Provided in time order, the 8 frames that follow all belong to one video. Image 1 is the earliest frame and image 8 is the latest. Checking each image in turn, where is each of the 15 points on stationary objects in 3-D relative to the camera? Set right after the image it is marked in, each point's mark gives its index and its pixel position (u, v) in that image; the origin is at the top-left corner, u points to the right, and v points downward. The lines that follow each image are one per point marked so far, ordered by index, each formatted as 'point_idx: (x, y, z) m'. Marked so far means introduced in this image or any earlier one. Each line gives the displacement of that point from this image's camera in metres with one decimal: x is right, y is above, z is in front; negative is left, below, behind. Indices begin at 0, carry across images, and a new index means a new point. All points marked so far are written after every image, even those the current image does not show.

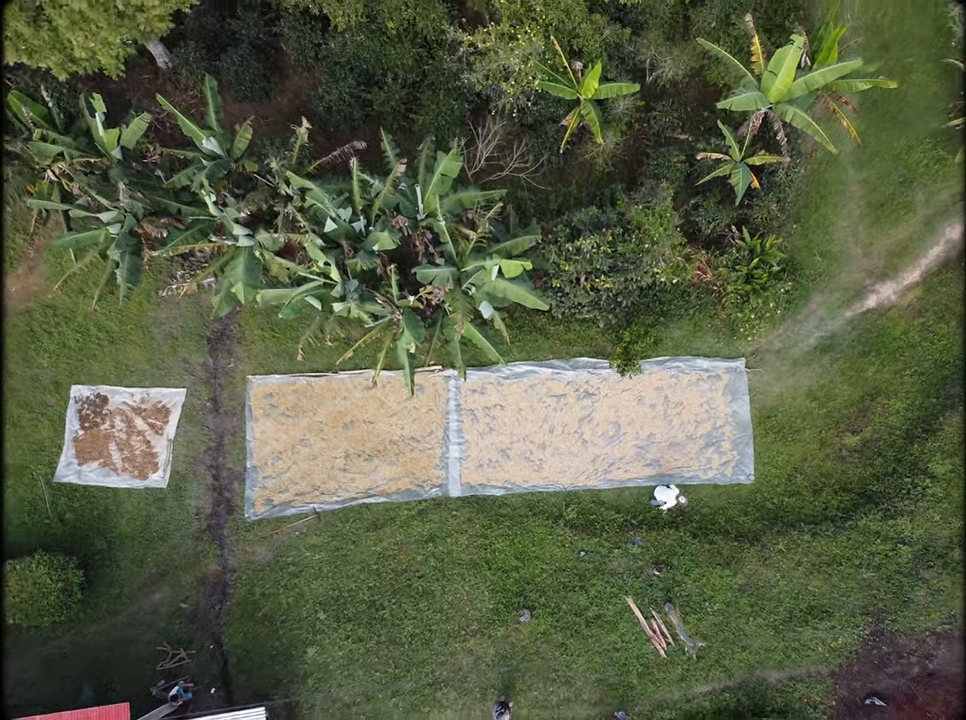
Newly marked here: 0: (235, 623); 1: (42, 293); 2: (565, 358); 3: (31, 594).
0: (-3.7, -3.9, +9.1) m
1: (-7.0, +1.1, +9.7) m
2: (+1.3, 0.0, +9.6) m
3: (-6.4, -3.3, +8.6) m
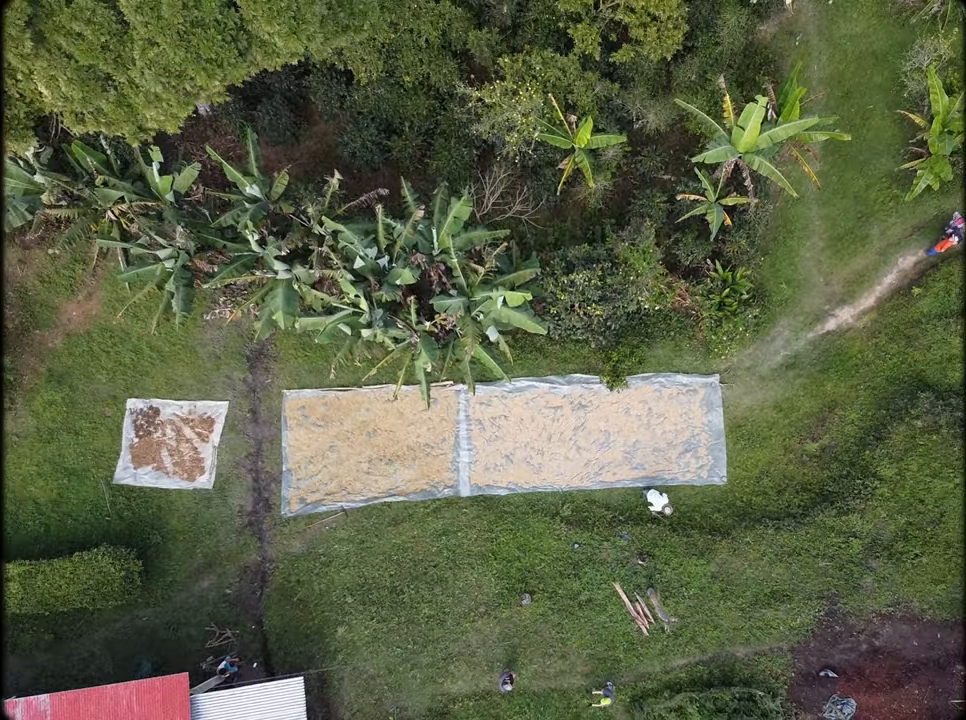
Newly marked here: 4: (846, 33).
0: (-3.6, -4.2, +10.4) m
1: (-6.9, +0.8, +11.0) m
2: (+1.4, -0.2, +10.9) m
3: (-6.3, -3.6, +9.9) m
4: (+7.1, +6.5, +11.7) m
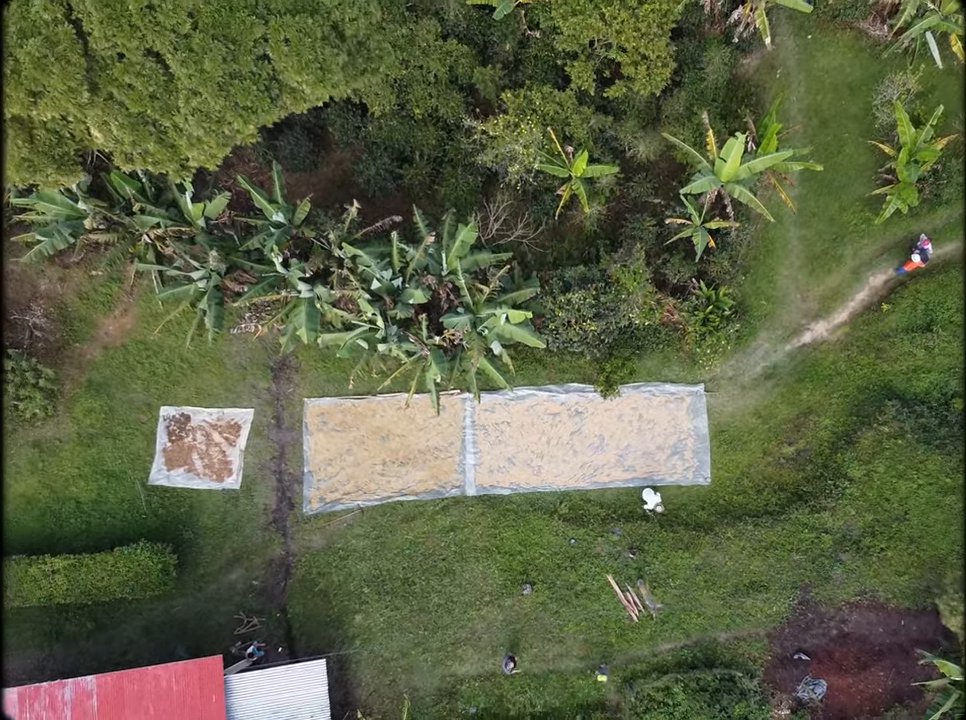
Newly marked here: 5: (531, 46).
0: (-3.5, -4.4, +11.4) m
1: (-6.8, +0.6, +11.9) m
2: (+1.5, -0.5, +11.9) m
3: (-6.2, -3.8, +10.9) m
4: (+7.2, +6.3, +12.7) m
5: (+0.9, +6.3, +12.0) m
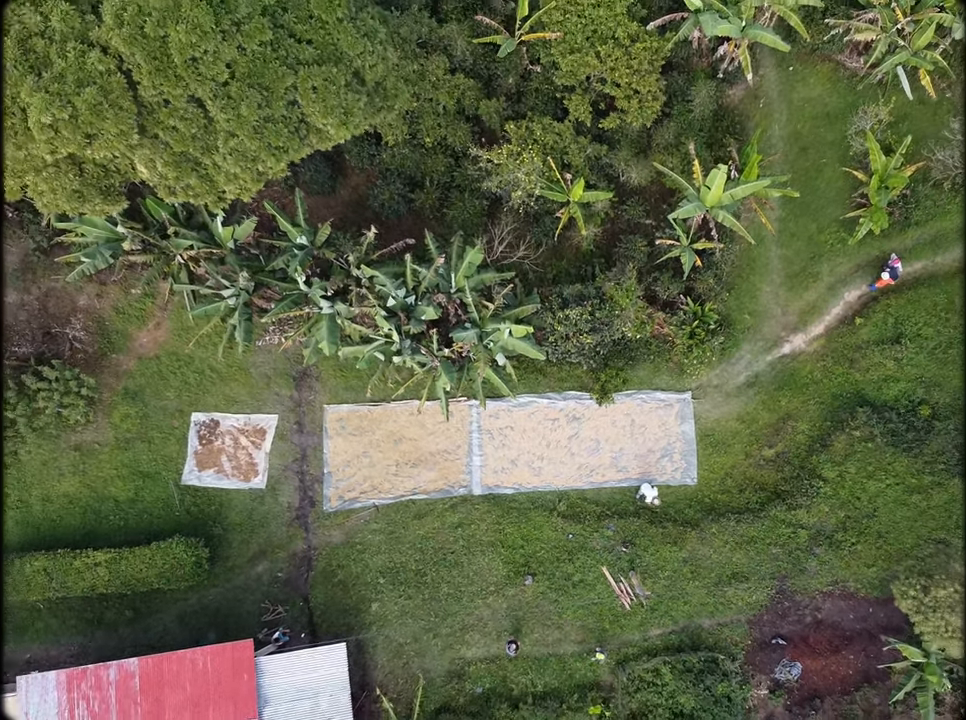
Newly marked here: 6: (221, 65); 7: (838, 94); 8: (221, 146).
0: (-3.4, -4.6, +12.4) m
1: (-6.7, +0.4, +12.9) m
2: (+1.6, -0.7, +12.9) m
3: (-6.1, -4.0, +11.9) m
4: (+7.3, +6.0, +13.7) m
5: (+1.1, +6.1, +13.1) m
6: (-4.1, +4.5, +9.3) m
7: (+8.1, +6.1, +13.6) m
8: (-4.2, +3.4, +9.7) m
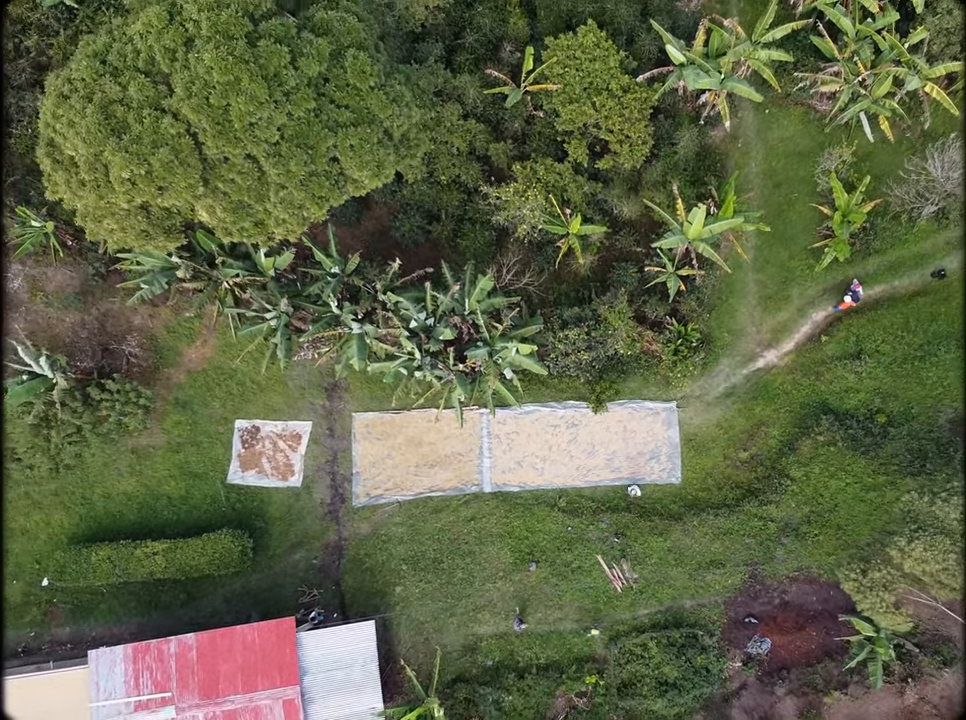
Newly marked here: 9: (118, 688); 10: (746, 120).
0: (-3.2, -5.0, +14.1) m
1: (-6.5, 0.0, +14.6) m
2: (+1.8, -1.0, +14.7) m
3: (-5.9, -4.4, +13.6) m
4: (+7.5, +5.7, +15.4) m
5: (+1.3, +5.8, +14.7) m
6: (-3.8, +4.2, +11.0) m
7: (+8.3, +5.7, +15.3) m
8: (-4.0, +3.1, +11.4) m
9: (-7.6, -6.8, +12.5) m
10: (+6.7, +6.1, +15.4) m
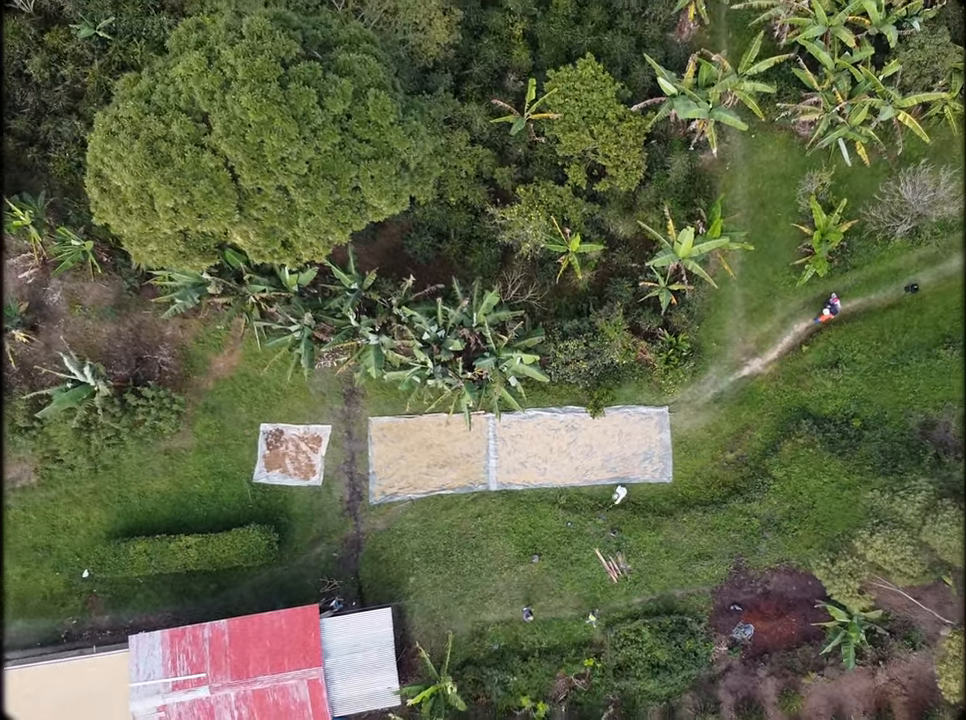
0: (-3.0, -5.2, +15.3) m
1: (-6.3, -0.2, +15.8) m
2: (+2.0, -1.2, +15.8) m
3: (-5.7, -4.6, +14.8) m
4: (+7.7, +5.5, +16.6) m
5: (+1.4, +5.6, +15.9) m
6: (-3.7, +4.0, +12.2) m
7: (+8.5, +5.5, +16.5) m
8: (-3.8, +2.9, +12.6) m
9: (-7.4, -7.1, +13.7) m
10: (+6.9, +5.9, +16.6) m
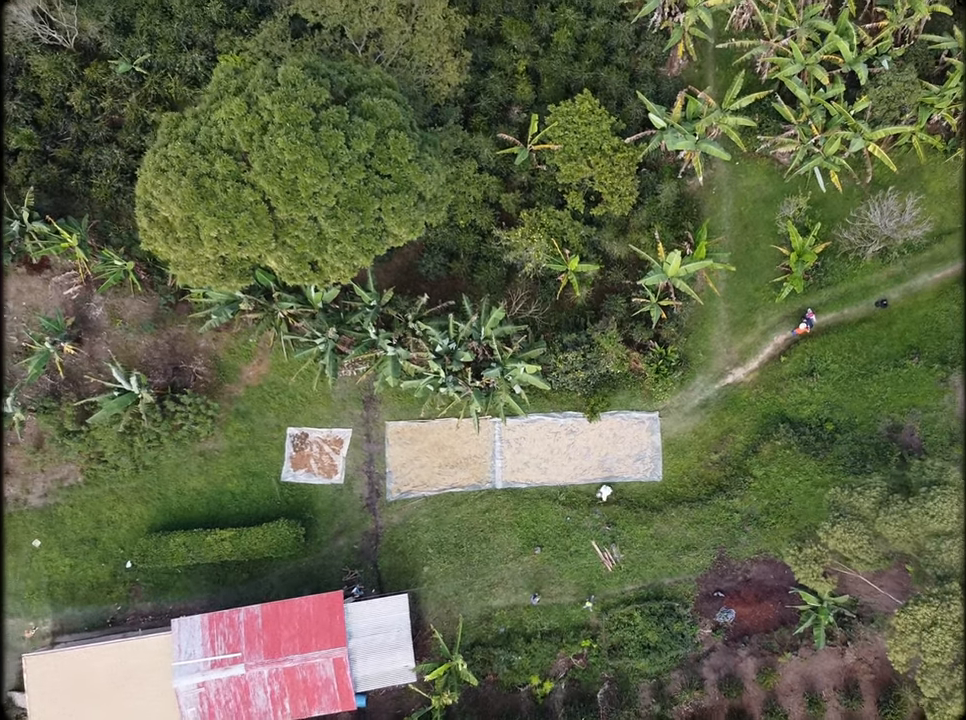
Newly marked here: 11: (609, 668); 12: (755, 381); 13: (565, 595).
0: (-2.8, -5.4, +16.8) m
1: (-6.2, -0.4, +17.3) m
2: (+2.2, -1.5, +17.4) m
3: (-5.5, -4.9, +16.3) m
4: (+7.9, +5.2, +18.1) m
5: (+1.6, +5.3, +17.4) m
6: (-3.5, +3.7, +13.7) m
7: (+8.6, +5.3, +18.1) m
8: (-3.6, +2.6, +14.1) m
9: (-7.2, -7.3, +15.2) m
10: (+7.1, +5.6, +18.1) m
11: (+3.4, -8.4, +16.3) m
12: (+7.9, -0.6, +17.5) m
13: (+2.2, -6.5, +16.7) m
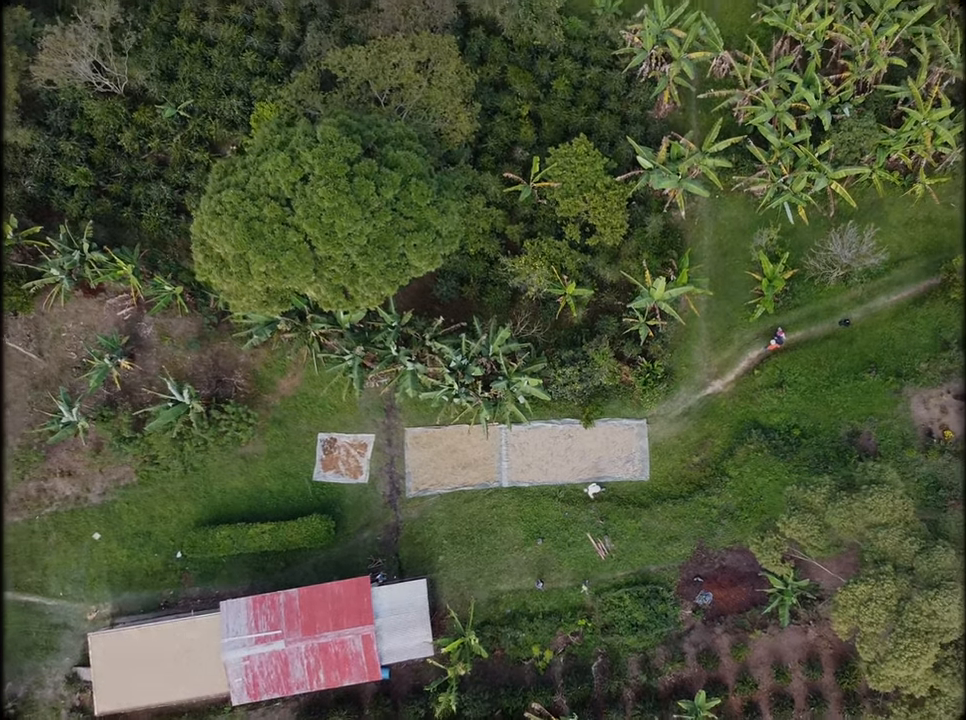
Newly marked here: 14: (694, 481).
0: (-2.6, -5.9, +19.1) m
1: (-5.9, -0.9, +19.6) m
2: (+2.4, -1.9, +19.6) m
3: (-5.3, -5.3, +18.6) m
4: (+8.1, +4.8, +20.4) m
5: (+1.9, +4.9, +19.7) m
6: (-3.2, +3.3, +15.9) m
7: (+8.9, +4.8, +20.3) m
8: (-3.4, +2.2, +16.3) m
9: (-7.0, -7.8, +17.5) m
10: (+7.3, +5.2, +20.4) m
11: (+3.7, -8.8, +18.6) m
12: (+8.1, -1.1, +19.7) m
13: (+2.5, -7.0, +18.9) m
14: (+6.8, -3.9, +19.4) m
